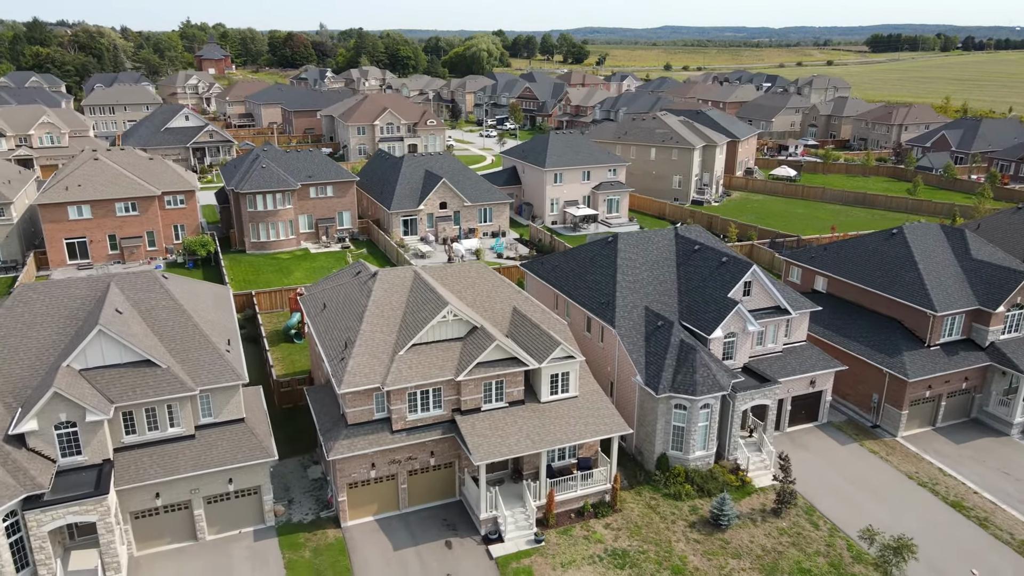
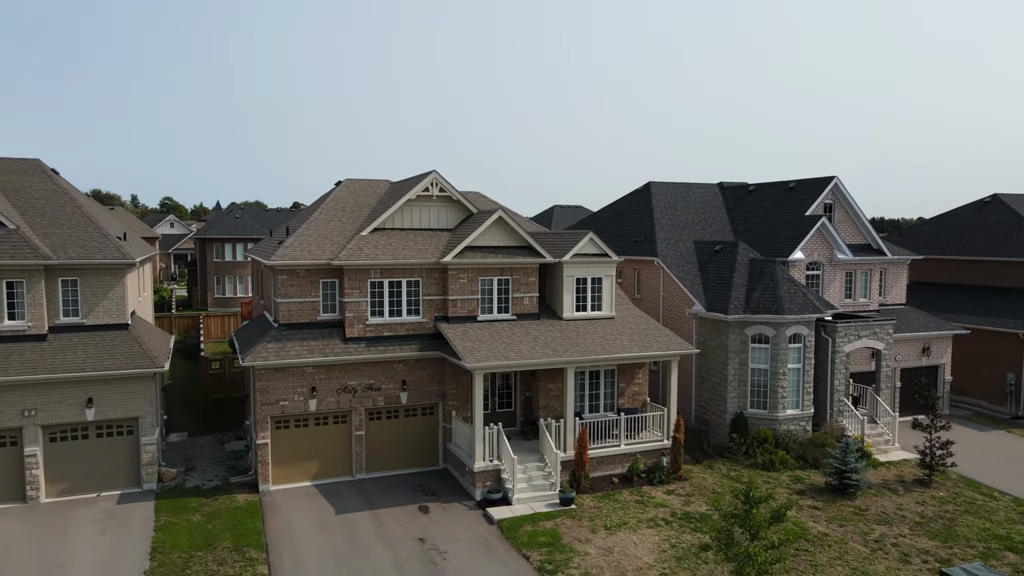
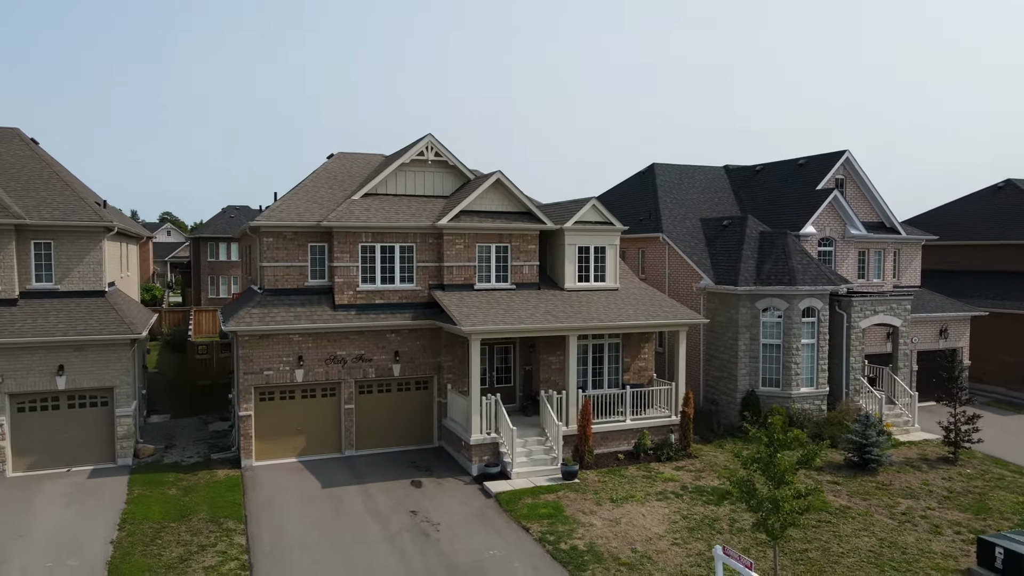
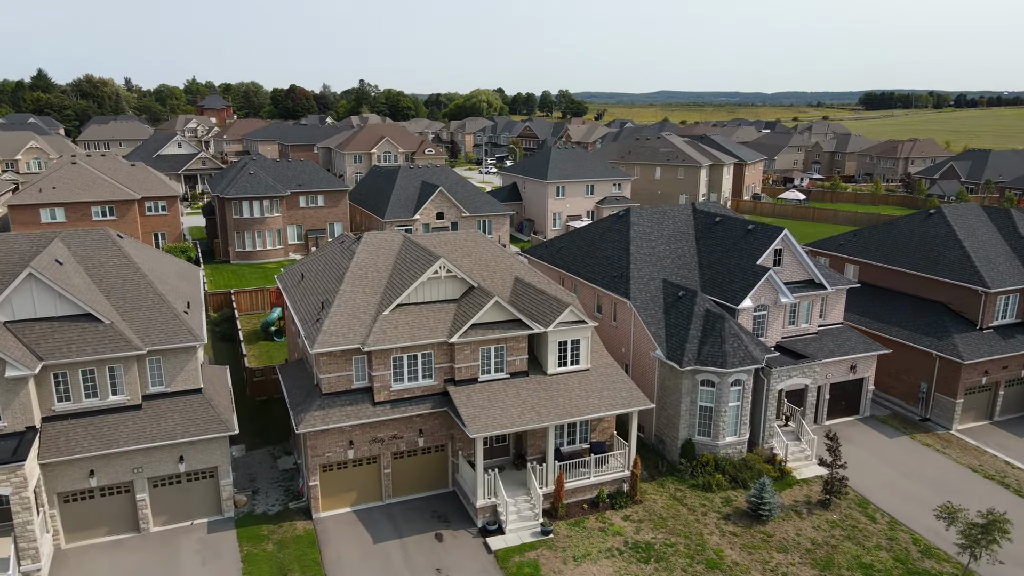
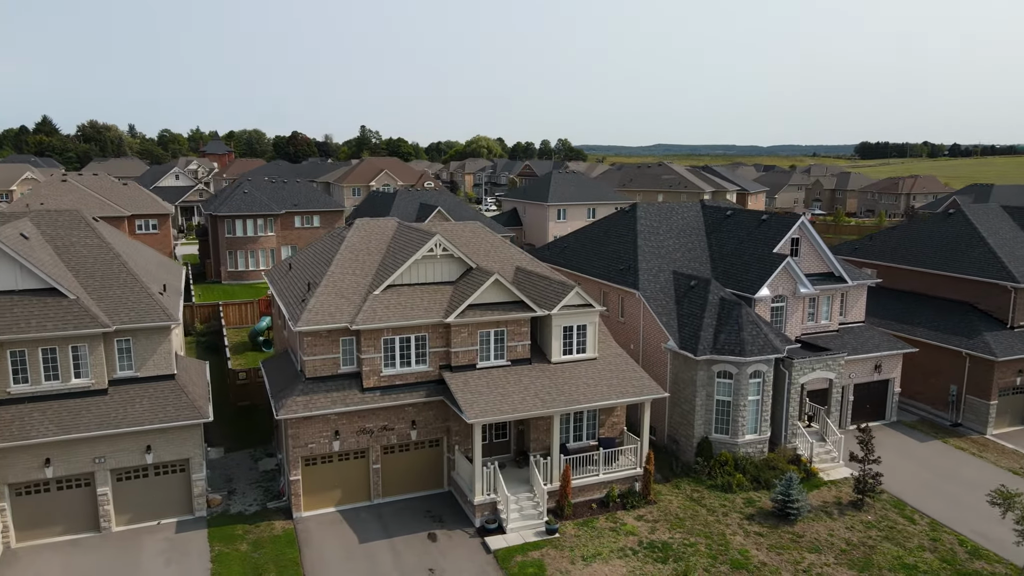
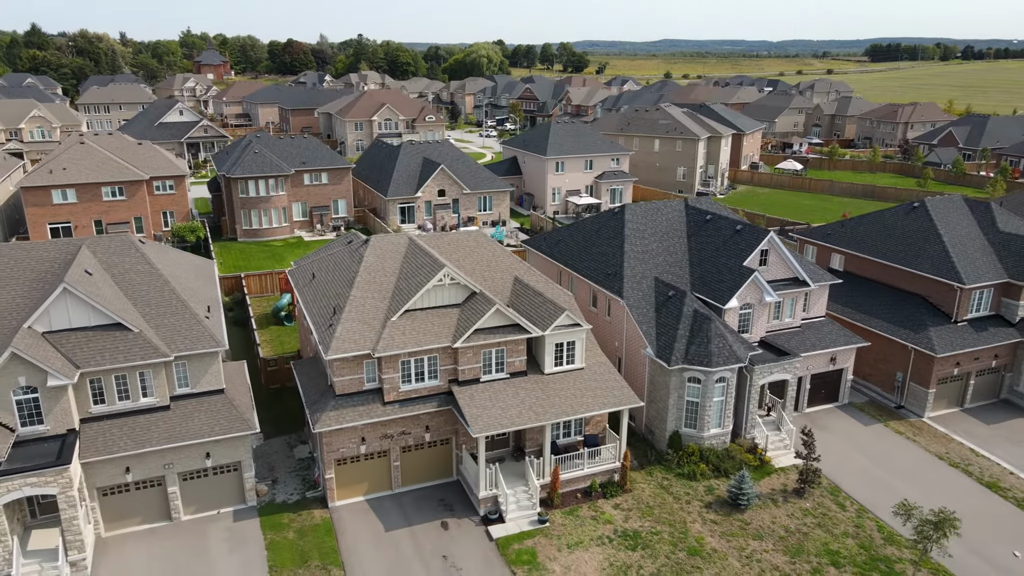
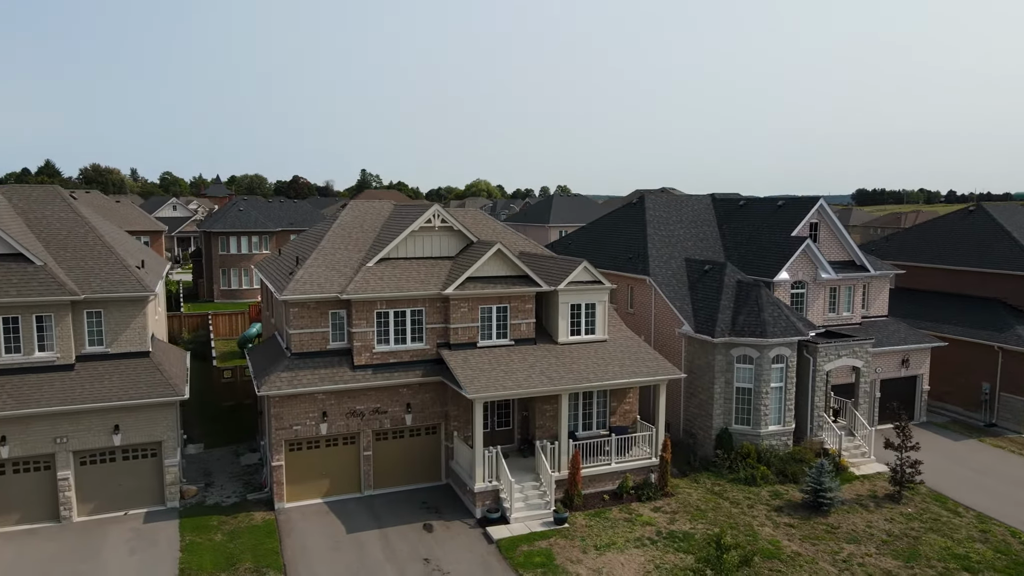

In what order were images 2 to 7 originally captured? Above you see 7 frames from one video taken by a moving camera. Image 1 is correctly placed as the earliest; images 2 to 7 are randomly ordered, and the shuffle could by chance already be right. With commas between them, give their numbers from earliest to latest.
6, 4, 5, 7, 2, 3
